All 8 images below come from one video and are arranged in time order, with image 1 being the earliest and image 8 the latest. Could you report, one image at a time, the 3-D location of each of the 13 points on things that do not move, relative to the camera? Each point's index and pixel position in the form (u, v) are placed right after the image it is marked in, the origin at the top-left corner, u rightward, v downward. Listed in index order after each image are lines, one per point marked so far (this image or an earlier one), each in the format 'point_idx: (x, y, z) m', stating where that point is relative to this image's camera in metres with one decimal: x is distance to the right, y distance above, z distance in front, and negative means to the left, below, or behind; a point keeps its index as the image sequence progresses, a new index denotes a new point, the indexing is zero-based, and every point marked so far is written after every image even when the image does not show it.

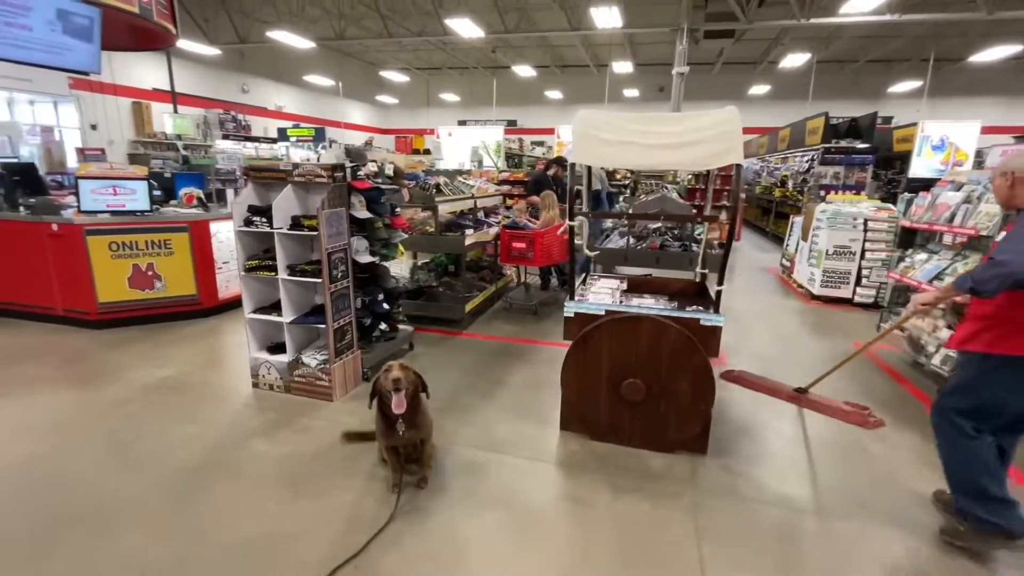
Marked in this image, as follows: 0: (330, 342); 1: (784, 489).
0: (-1.2, -0.4, +3.2) m
1: (+1.3, -1.1, +2.5) m
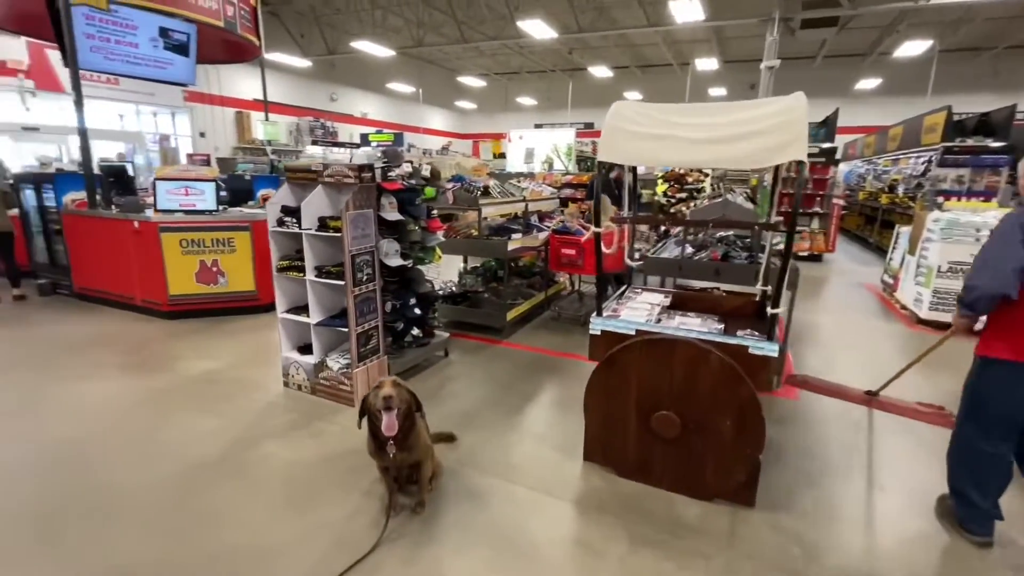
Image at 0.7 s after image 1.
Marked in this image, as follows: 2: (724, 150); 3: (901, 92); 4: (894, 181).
0: (-1.1, -0.4, +3.2) m
1: (+1.3, -1.2, +2.0) m
2: (+0.9, +0.6, +2.0) m
3: (+11.9, +6.0, +14.6) m
4: (+7.9, +2.2, +9.8) m
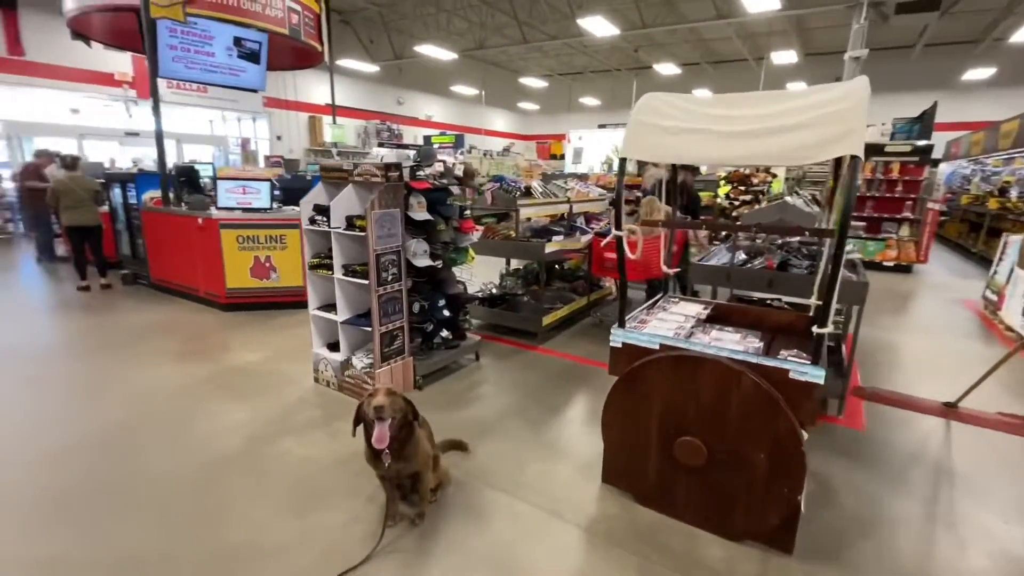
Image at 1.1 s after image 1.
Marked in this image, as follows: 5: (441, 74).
0: (-0.9, -0.4, +3.1) m
1: (+1.3, -1.2, +1.7) m
2: (+1.0, +0.5, +1.8) m
3: (+13.6, +5.5, +12.8) m
4: (+8.9, +1.9, +8.6) m
5: (-2.7, +8.4, +18.8) m
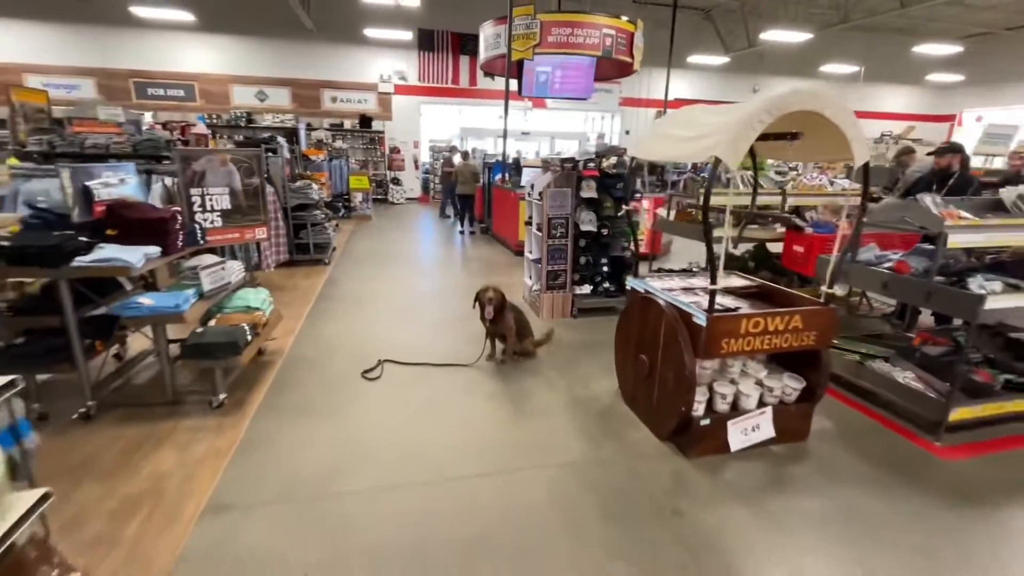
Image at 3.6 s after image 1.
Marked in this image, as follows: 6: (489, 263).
0: (+0.3, +0.1, +4.8) m
1: (+0.9, -1.1, +2.3) m
2: (+0.9, +0.7, +2.5) m
3: (+18.3, +2.9, +2.1) m
4: (+11.5, +0.3, +2.3) m
5: (+10.8, +8.3, +17.0) m
6: (-0.4, +0.4, +7.4) m
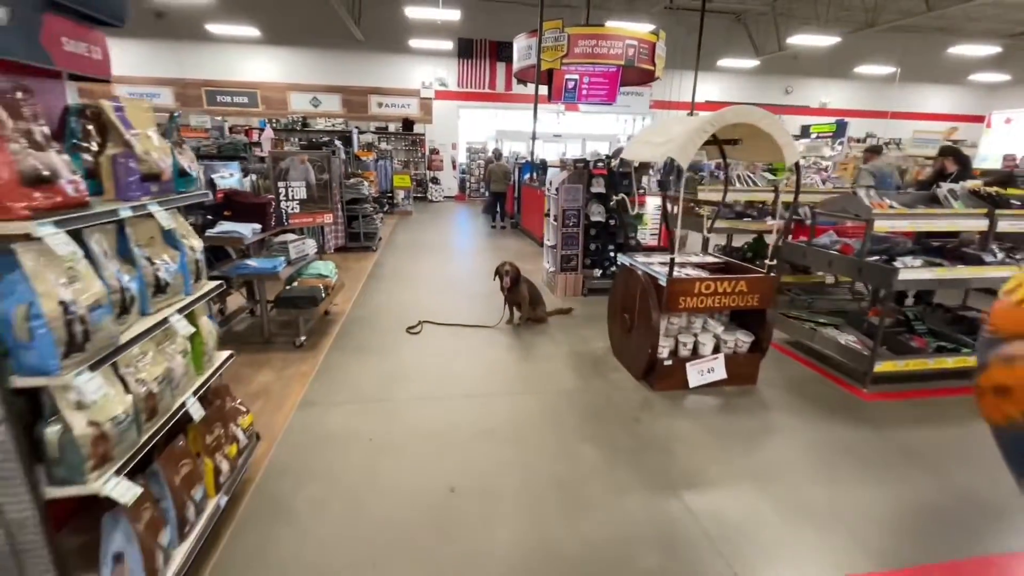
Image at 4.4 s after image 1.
0: (+0.5, +0.3, +5.6) m
1: (+0.9, -0.9, +3.1) m
2: (+1.0, +1.0, +3.3) m
3: (+18.3, +2.7, +1.6) m
4: (+11.5, +0.3, +2.3) m
5: (+12.0, +8.3, +17.0) m
6: (+0.1, +0.6, +8.2) m
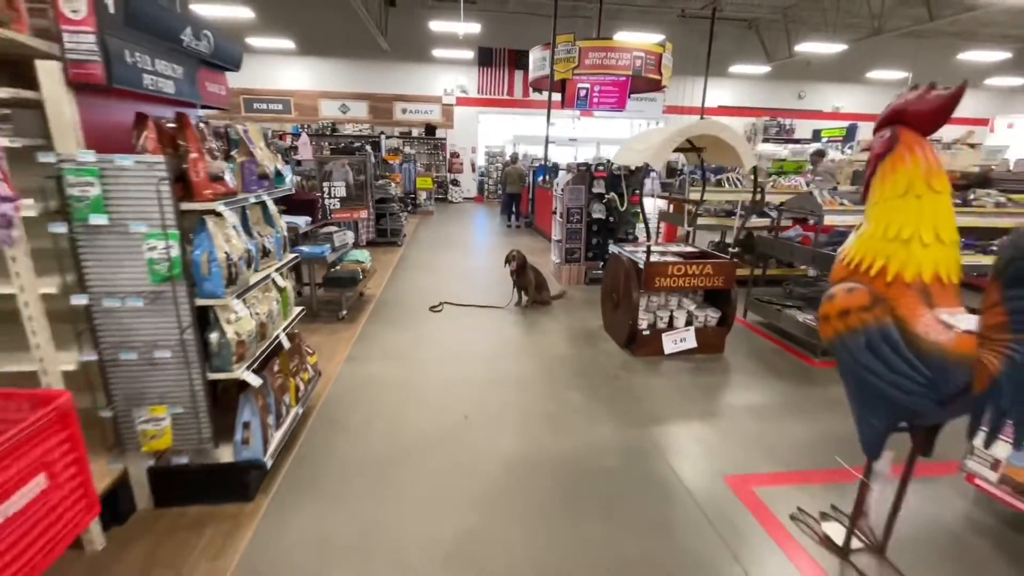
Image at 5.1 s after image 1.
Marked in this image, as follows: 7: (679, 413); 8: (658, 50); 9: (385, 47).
0: (+0.7, +0.5, +6.3) m
1: (+0.9, -0.7, +3.8) m
2: (+1.0, +1.1, +4.0) m
3: (+18.3, +2.7, +1.7) m
4: (+11.5, +0.4, +2.6) m
5: (+12.7, +8.2, +17.3) m
6: (+0.3, +0.7, +9.0) m
7: (+1.2, -0.9, +3.3) m
8: (+3.1, +5.0, +10.0) m
9: (-4.2, +8.0, +15.8) m
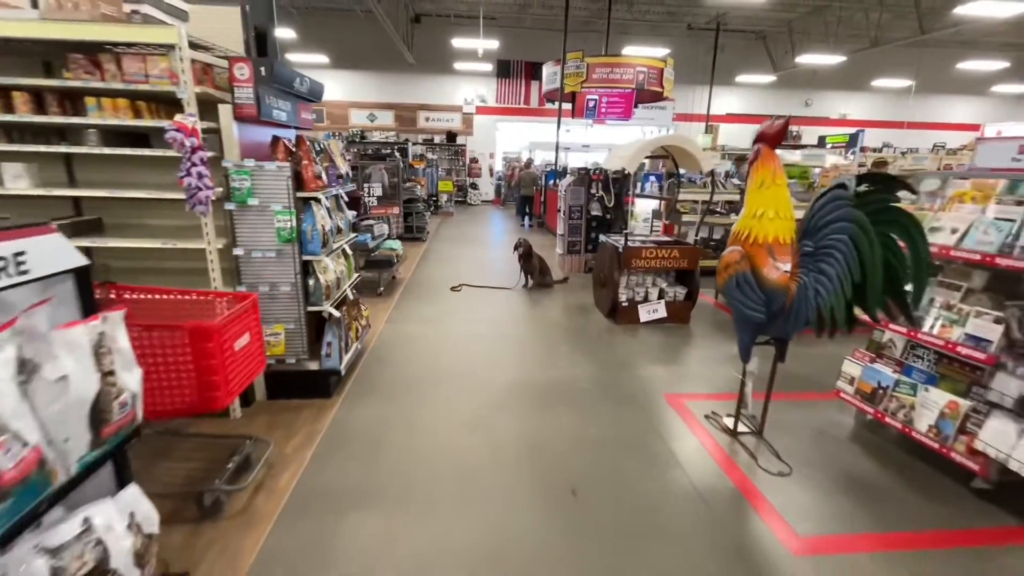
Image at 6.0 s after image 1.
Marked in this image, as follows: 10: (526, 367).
0: (+0.8, +0.6, +7.3) m
1: (+0.9, -0.5, +4.8) m
2: (+1.1, +1.3, +5.0) m
3: (+18.3, +2.7, +2.0) m
4: (+11.5, +0.5, +3.2) m
5: (+13.3, +8.2, +17.9) m
6: (+0.6, +0.9, +10.0) m
7: (+1.2, -0.7, +4.3) m
8: (+3.4, +5.1, +11.0) m
9: (-3.6, +8.1, +17.0) m
10: (+0.1, -0.7, +4.1) m
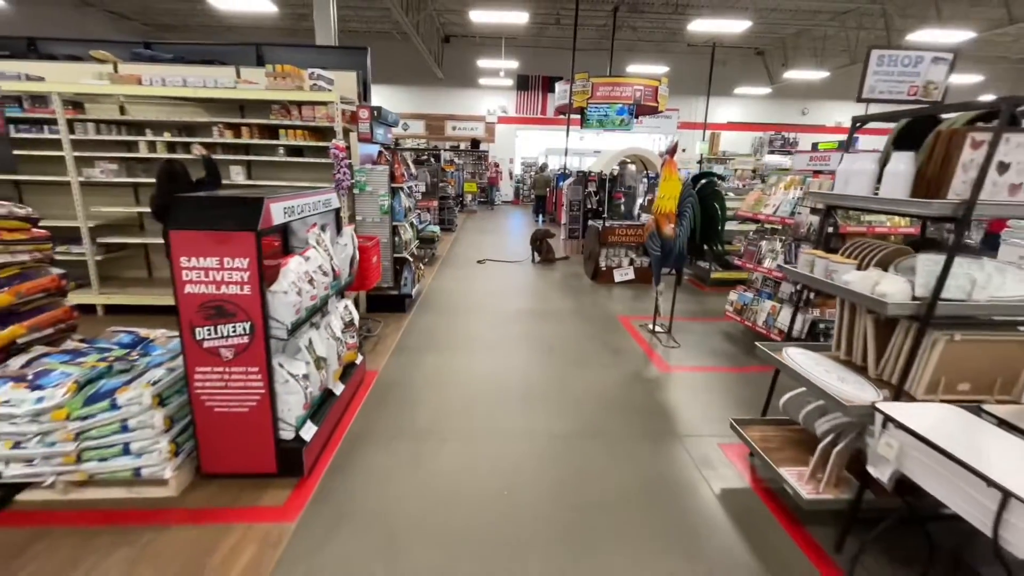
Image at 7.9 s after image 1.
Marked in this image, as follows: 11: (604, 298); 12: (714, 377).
0: (+1.1, +1.1, +9.3) m
1: (+1.1, 0.0, +6.7) m
2: (+1.3, +1.8, +6.9) m
3: (+18.4, +3.0, +3.3) m
4: (+11.6, +0.8, +4.7) m
5: (+14.0, +8.4, +19.4) m
6: (+0.9, +1.3, +11.9) m
7: (+1.3, -0.2, +6.2) m
8: (+3.8, +5.5, +12.8) m
9: (-2.9, +8.5, +19.2) m
10: (+0.2, -0.2, +6.0) m
11: (+1.2, -0.1, +6.4) m
12: (+1.7, -0.8, +4.1) m
